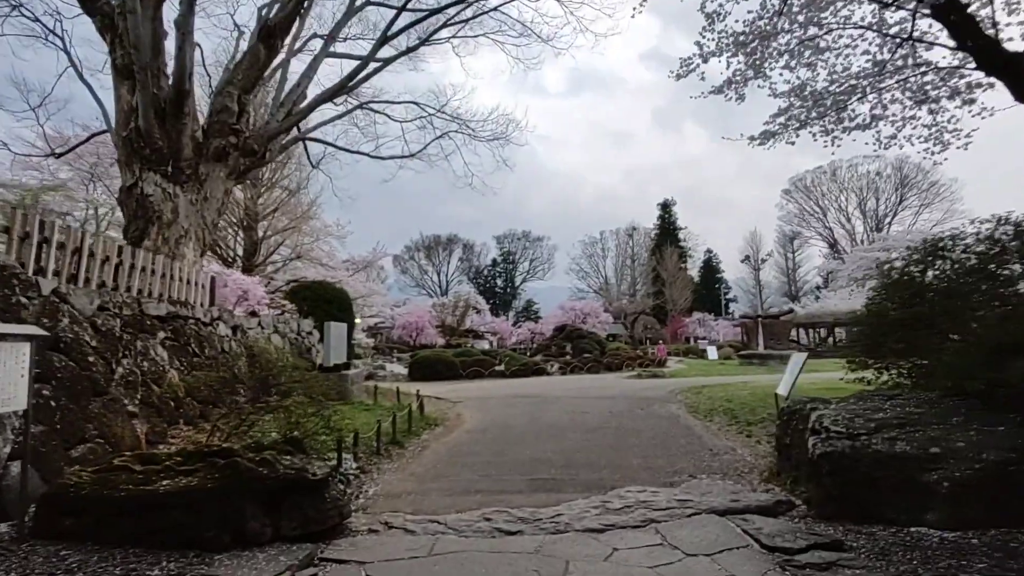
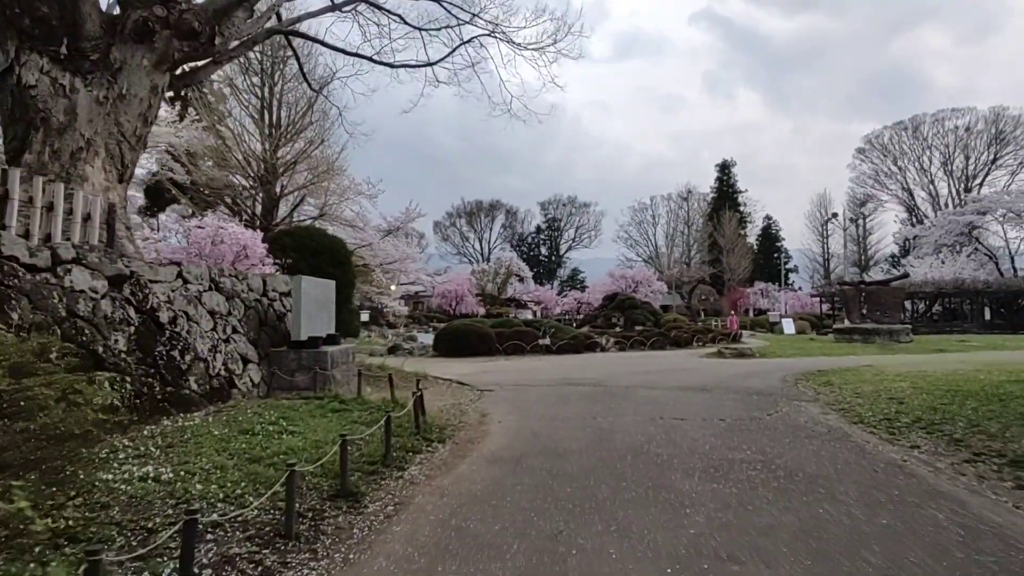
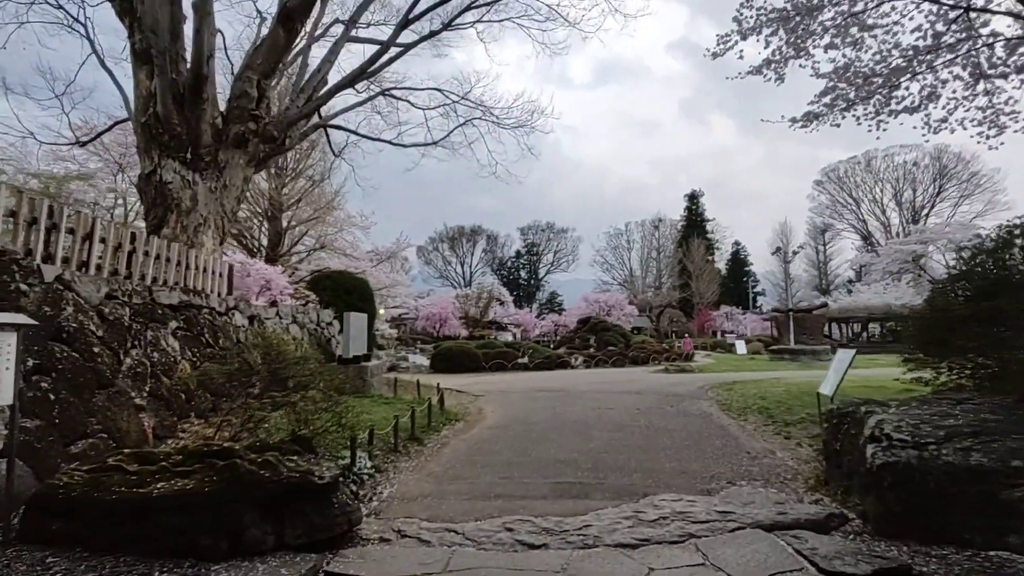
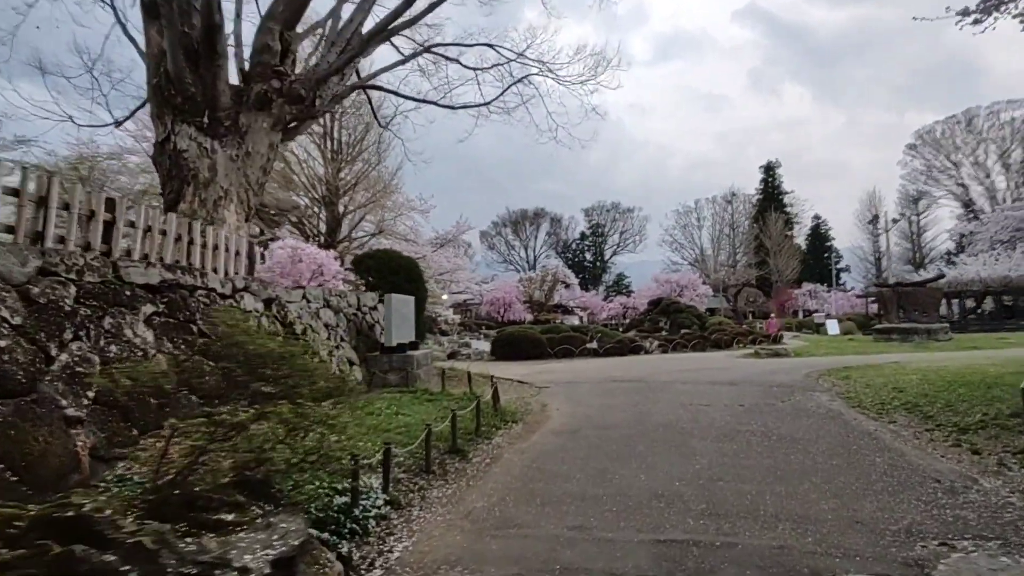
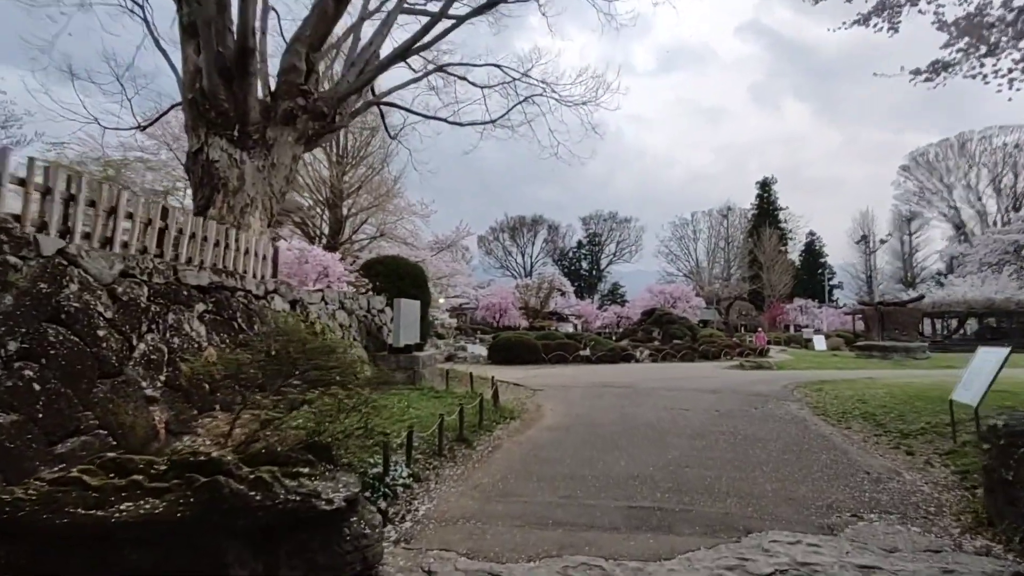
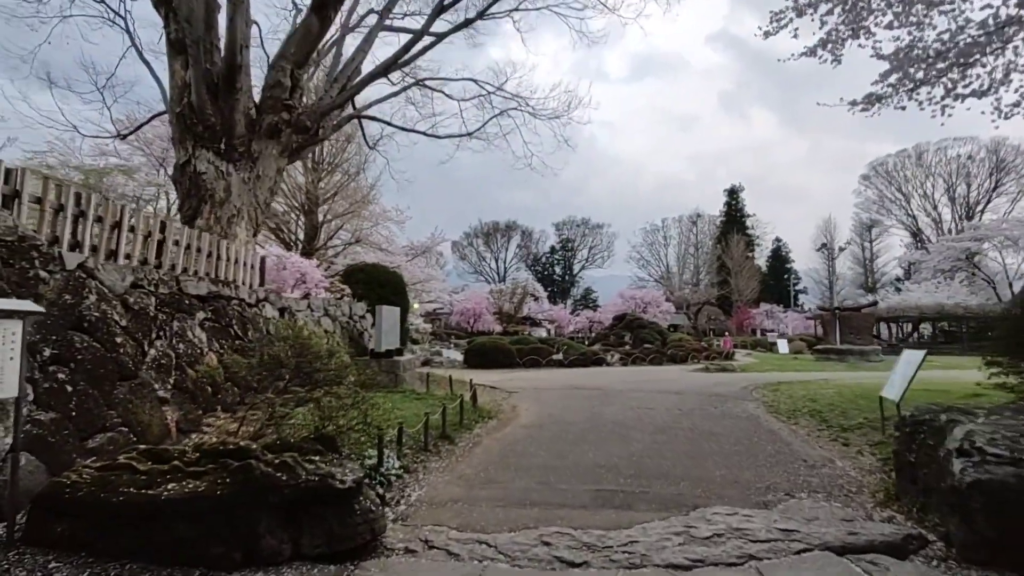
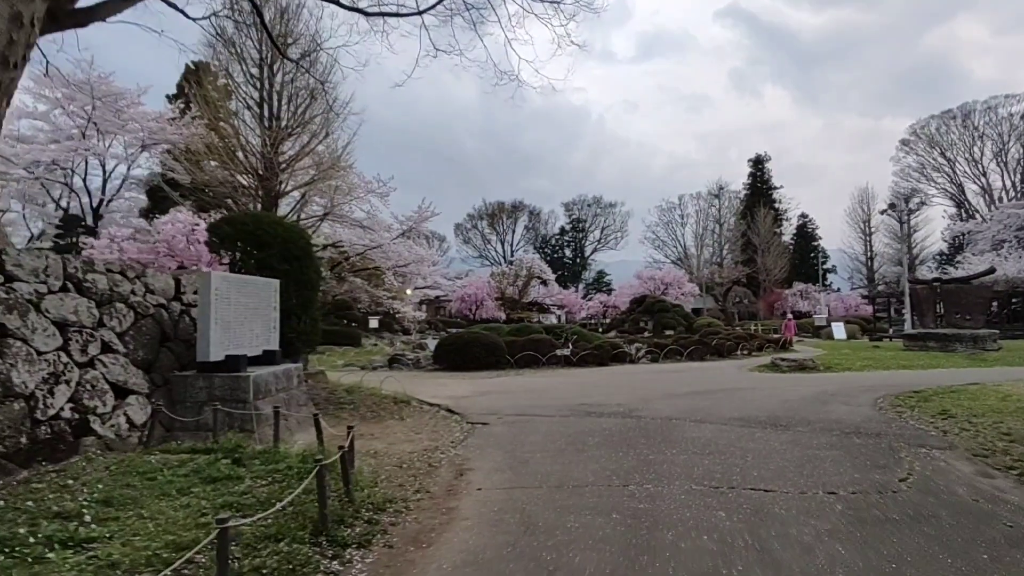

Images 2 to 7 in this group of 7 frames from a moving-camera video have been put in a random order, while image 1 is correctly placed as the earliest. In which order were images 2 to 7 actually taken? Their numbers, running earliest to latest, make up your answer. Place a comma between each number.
3, 6, 5, 4, 2, 7
